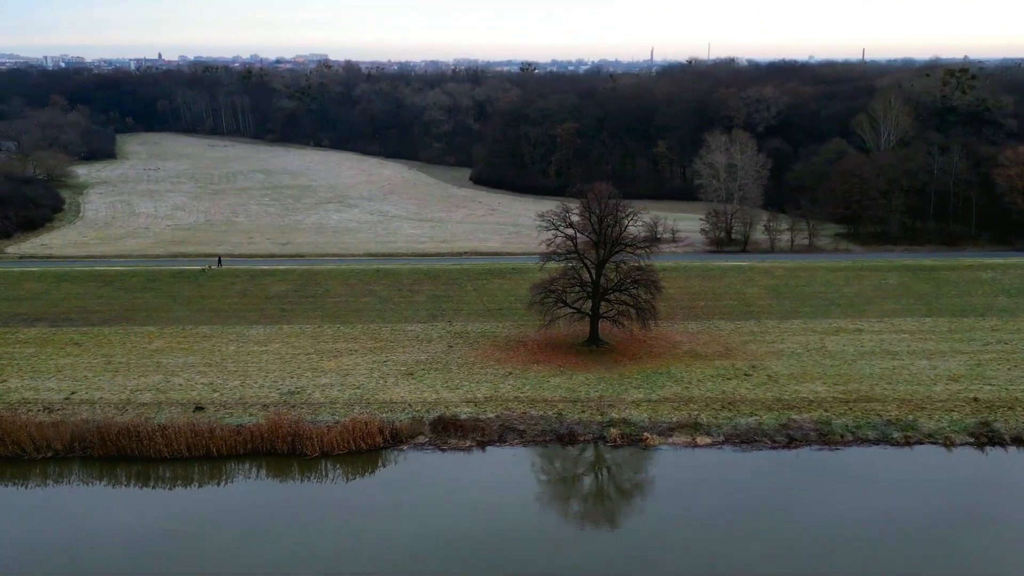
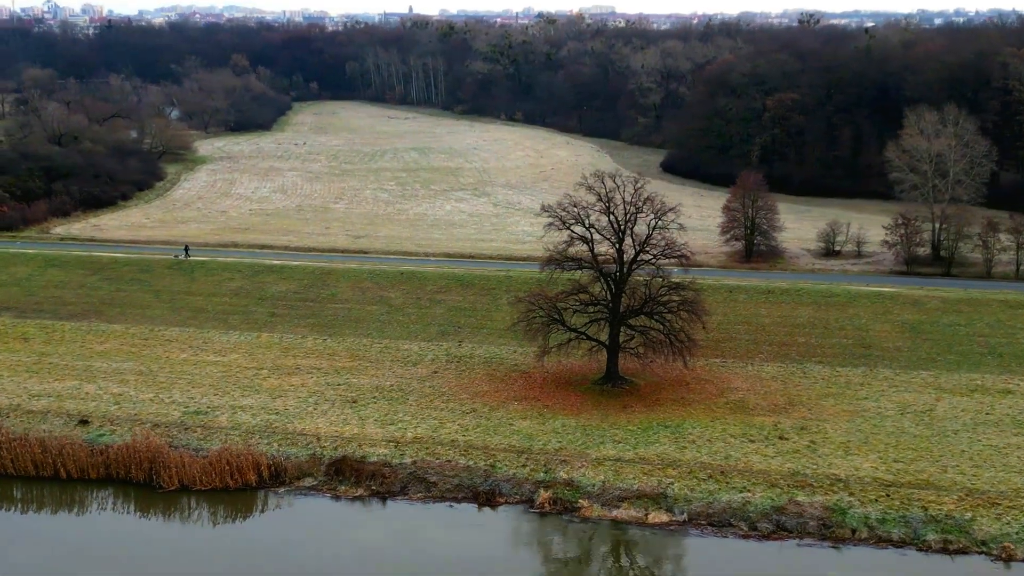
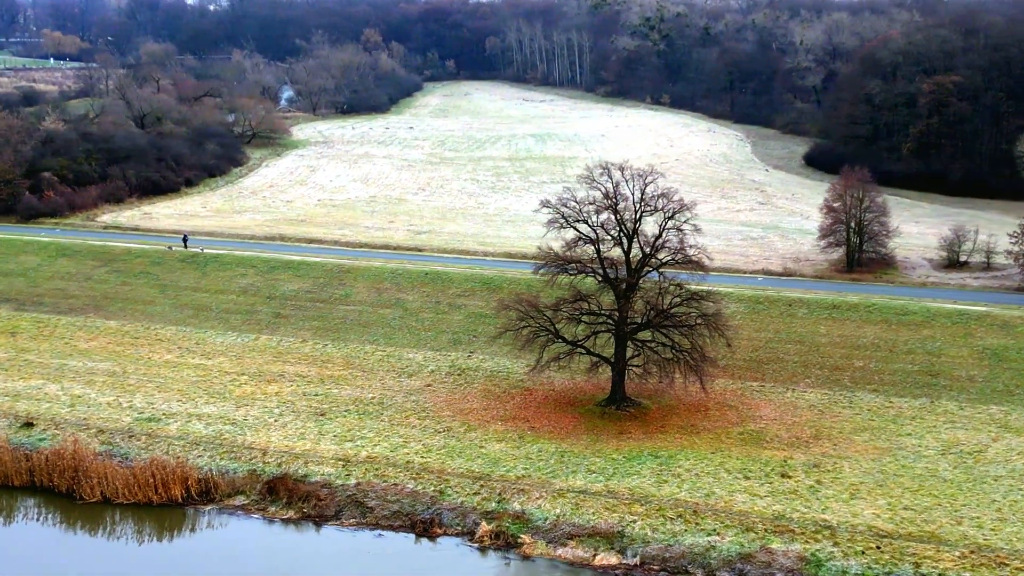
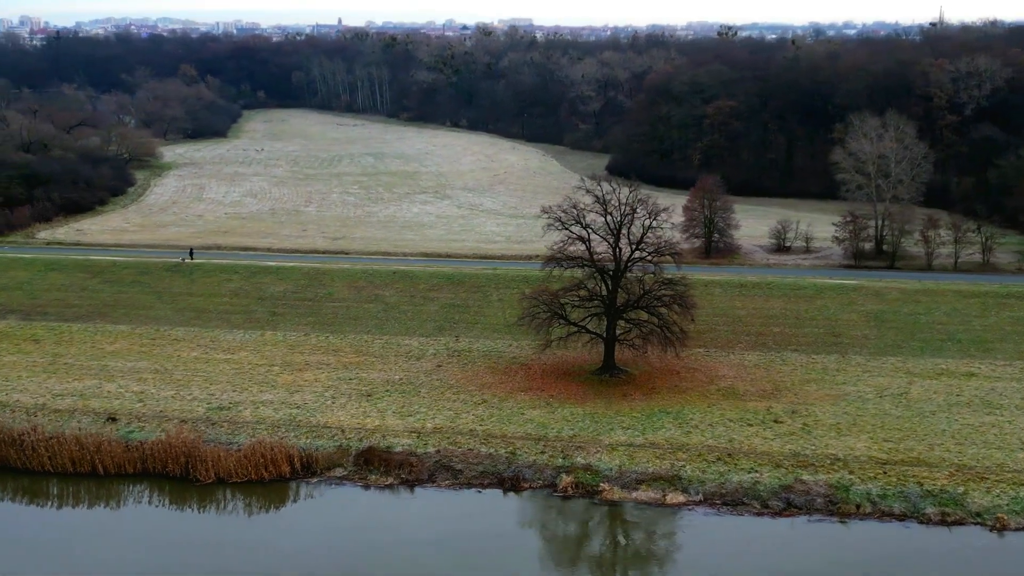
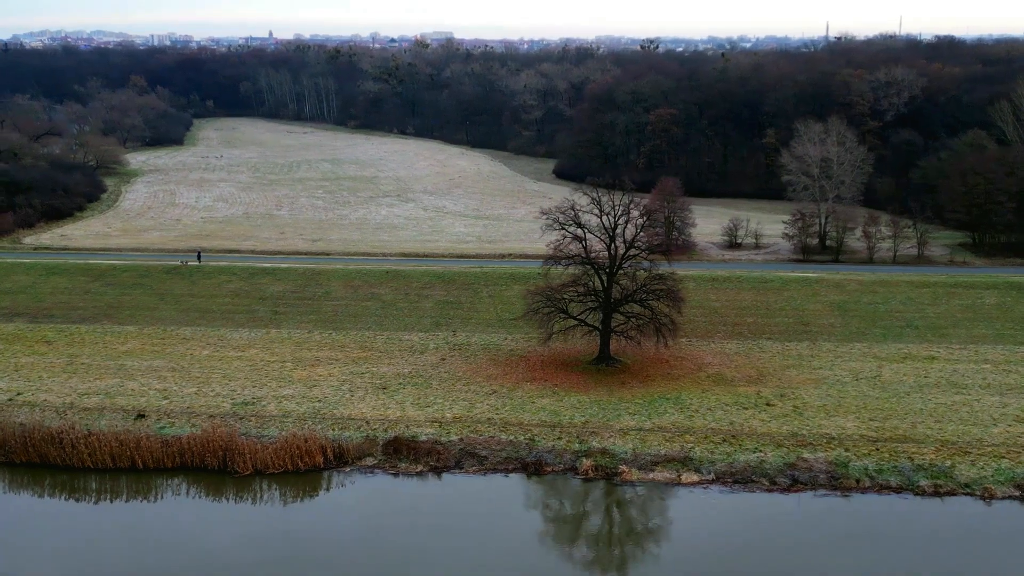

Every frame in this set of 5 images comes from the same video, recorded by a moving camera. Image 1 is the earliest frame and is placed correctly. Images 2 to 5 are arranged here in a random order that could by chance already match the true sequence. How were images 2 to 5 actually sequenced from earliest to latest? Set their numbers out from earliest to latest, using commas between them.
5, 4, 2, 3
